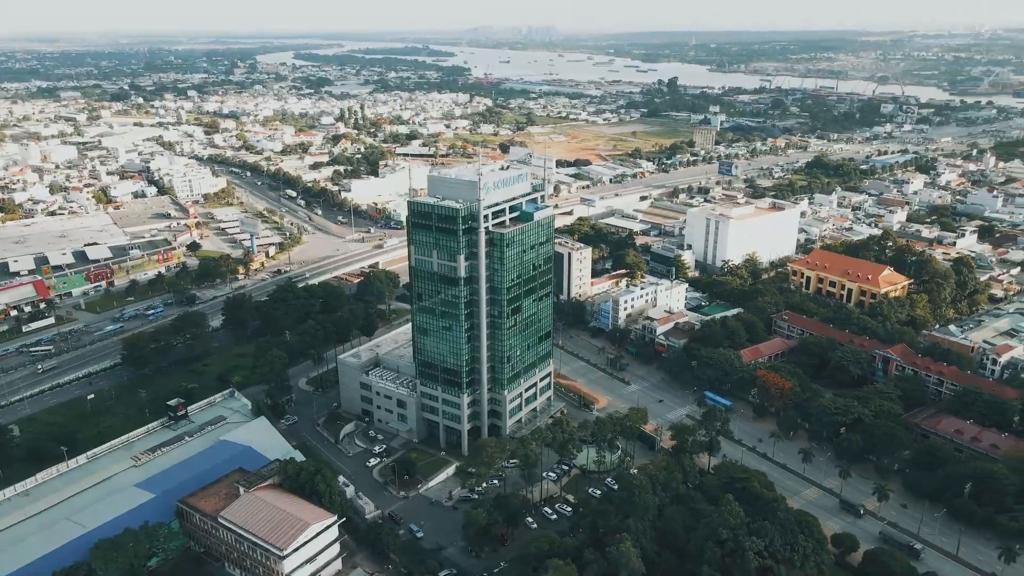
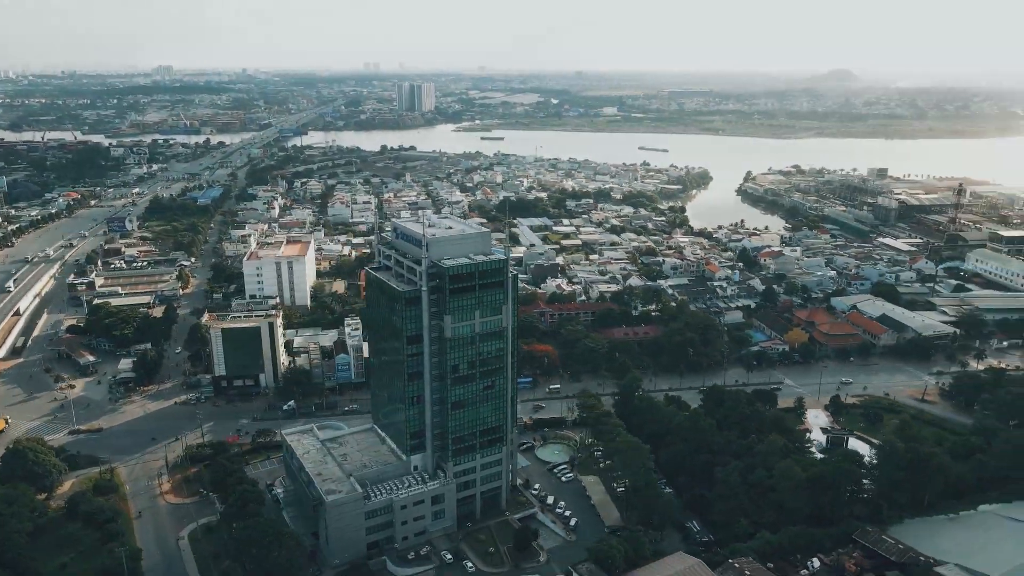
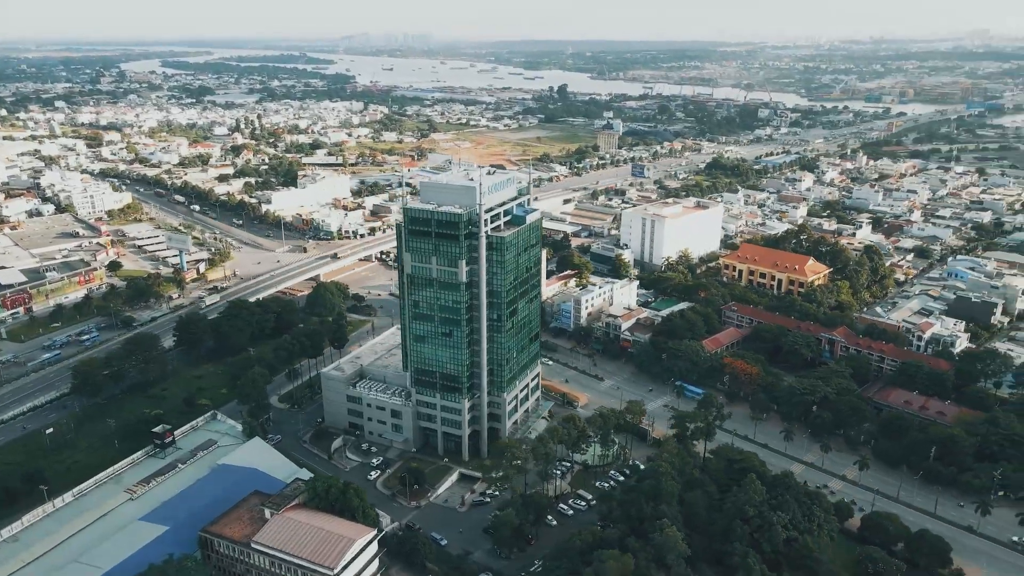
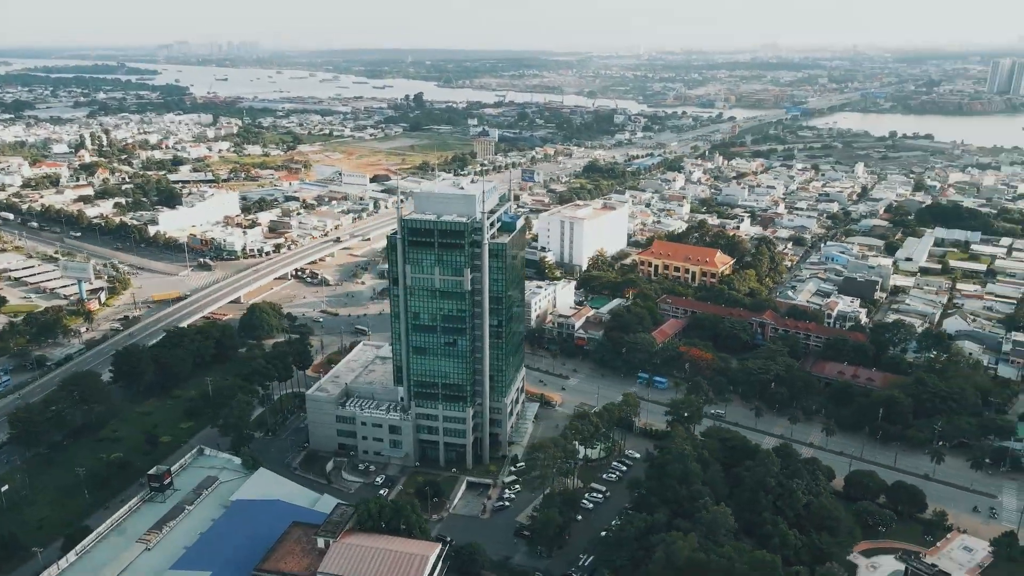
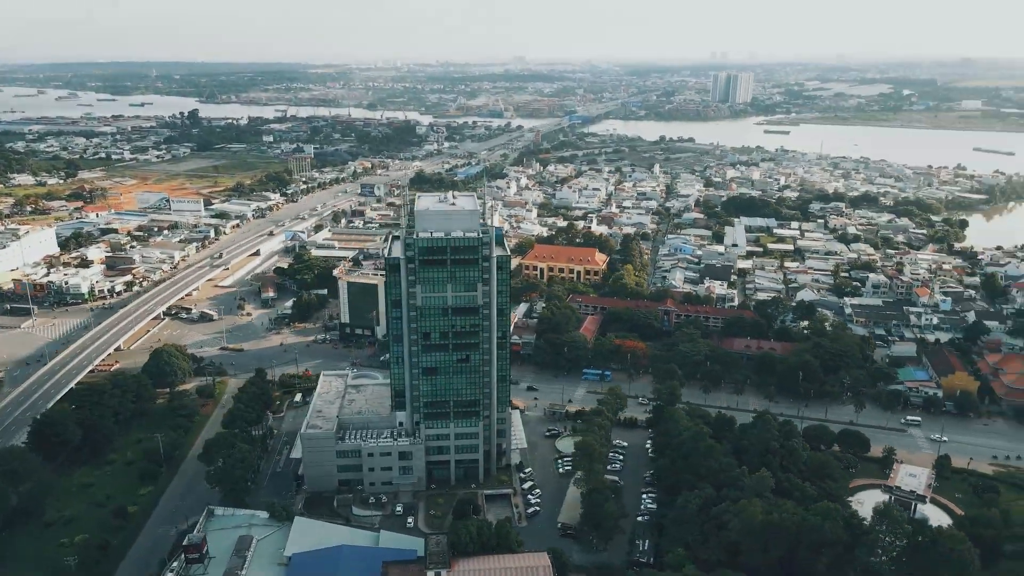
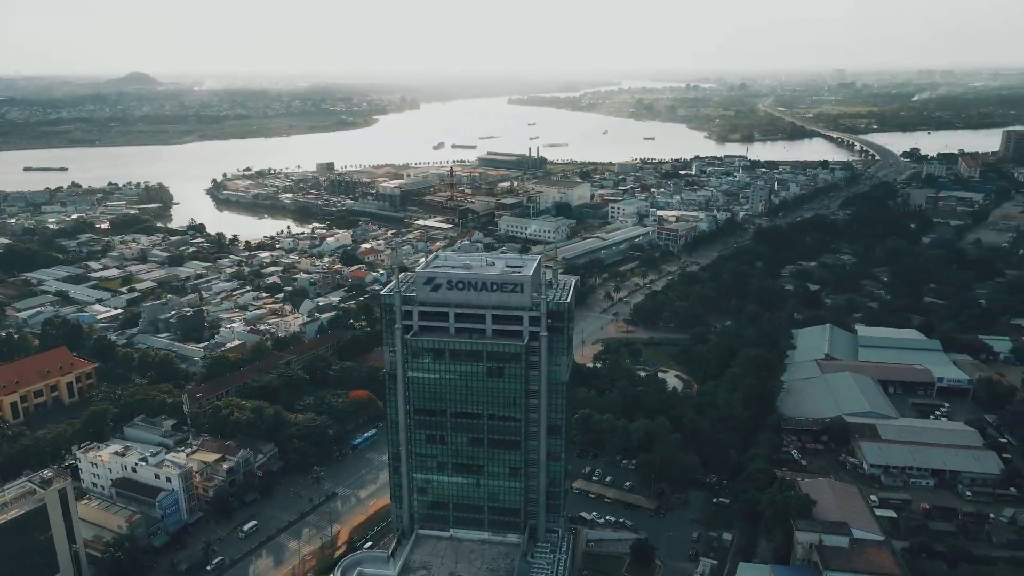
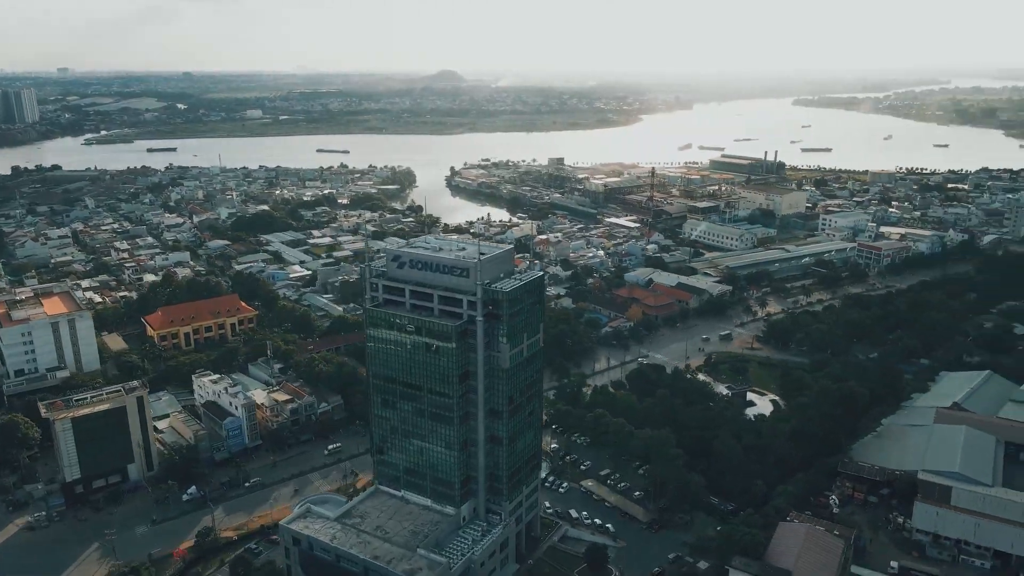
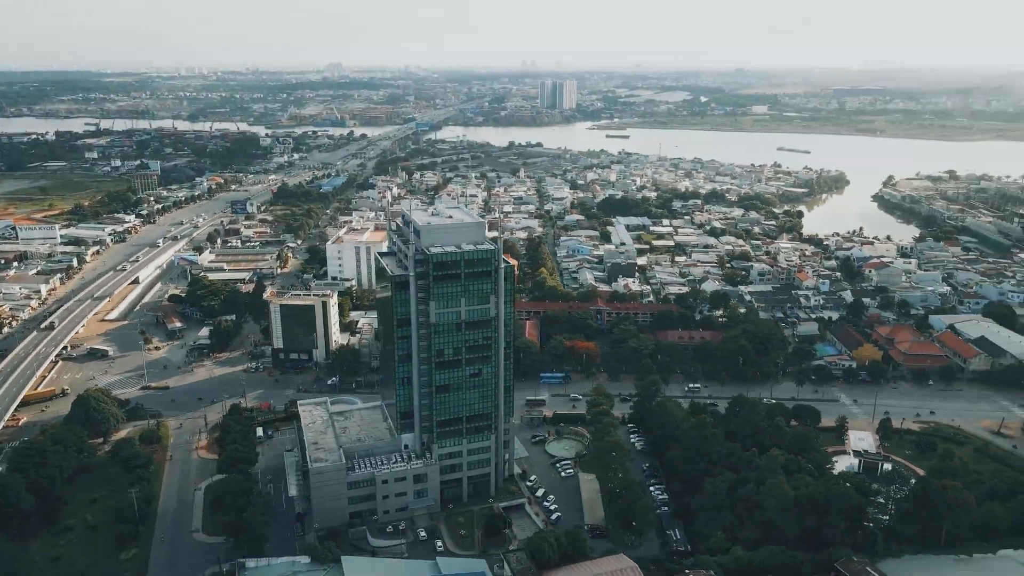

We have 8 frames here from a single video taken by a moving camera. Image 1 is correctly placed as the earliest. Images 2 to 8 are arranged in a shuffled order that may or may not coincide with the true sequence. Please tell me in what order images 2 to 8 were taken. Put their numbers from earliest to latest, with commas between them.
3, 4, 5, 8, 2, 7, 6
